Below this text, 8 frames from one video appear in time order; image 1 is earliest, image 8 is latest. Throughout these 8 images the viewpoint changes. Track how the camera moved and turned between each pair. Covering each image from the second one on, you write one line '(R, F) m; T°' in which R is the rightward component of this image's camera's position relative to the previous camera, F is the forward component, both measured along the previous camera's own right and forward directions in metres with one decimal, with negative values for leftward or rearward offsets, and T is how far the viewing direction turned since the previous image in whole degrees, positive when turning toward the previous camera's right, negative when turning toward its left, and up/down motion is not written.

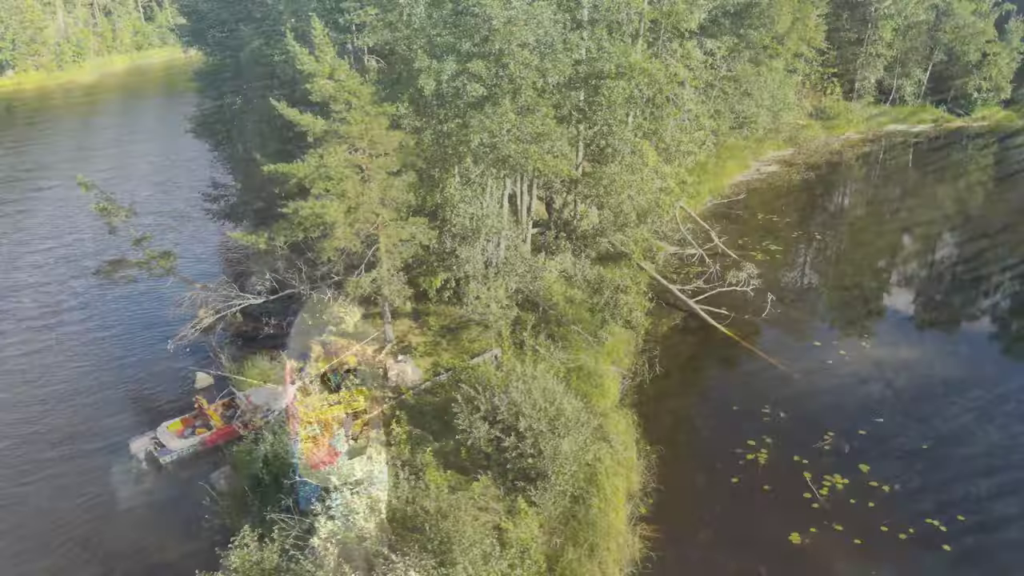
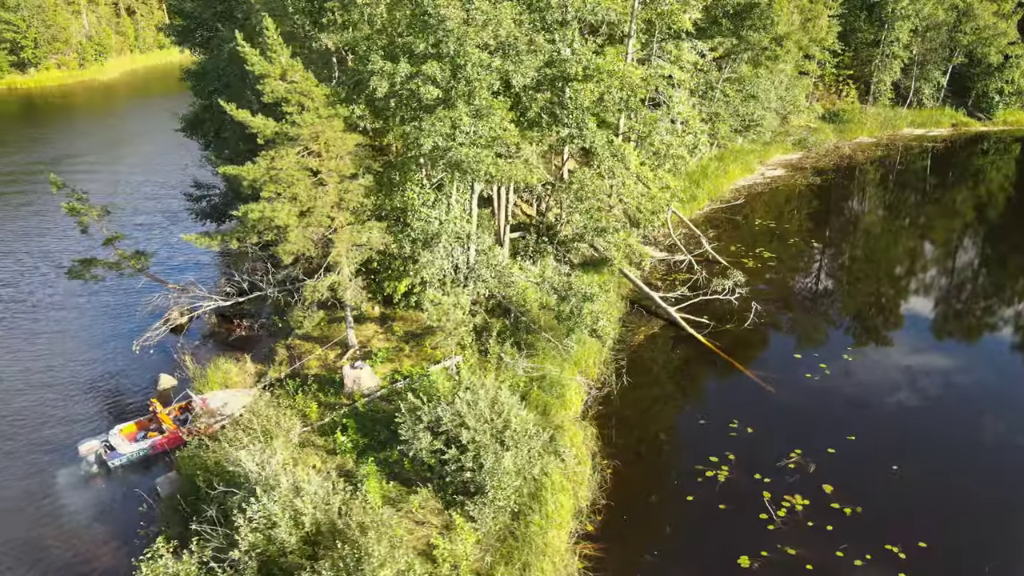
(+1.5, +0.4) m; -2°
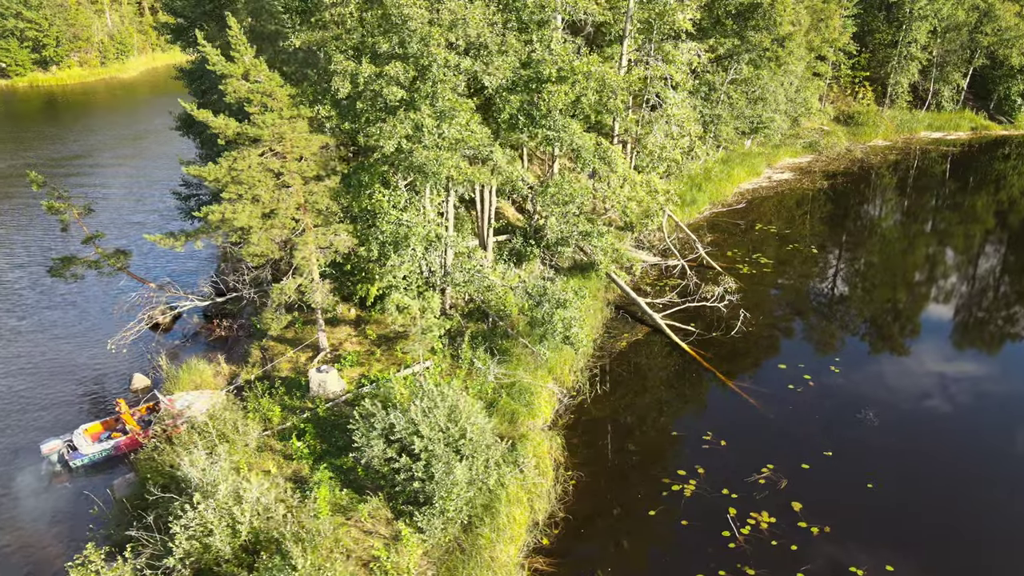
(+1.3, +0.4) m; -2°
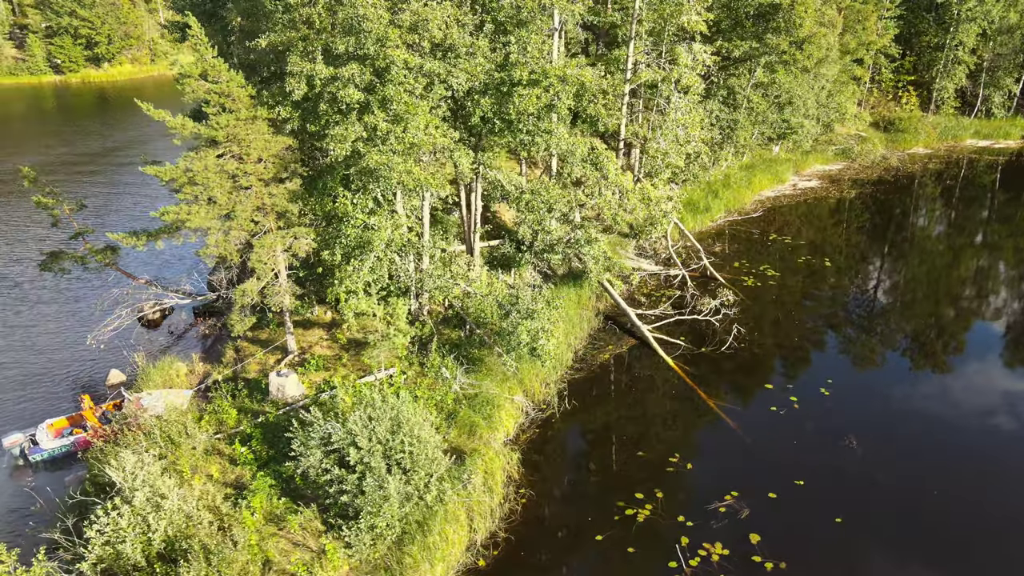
(+1.9, +0.6) m; -4°
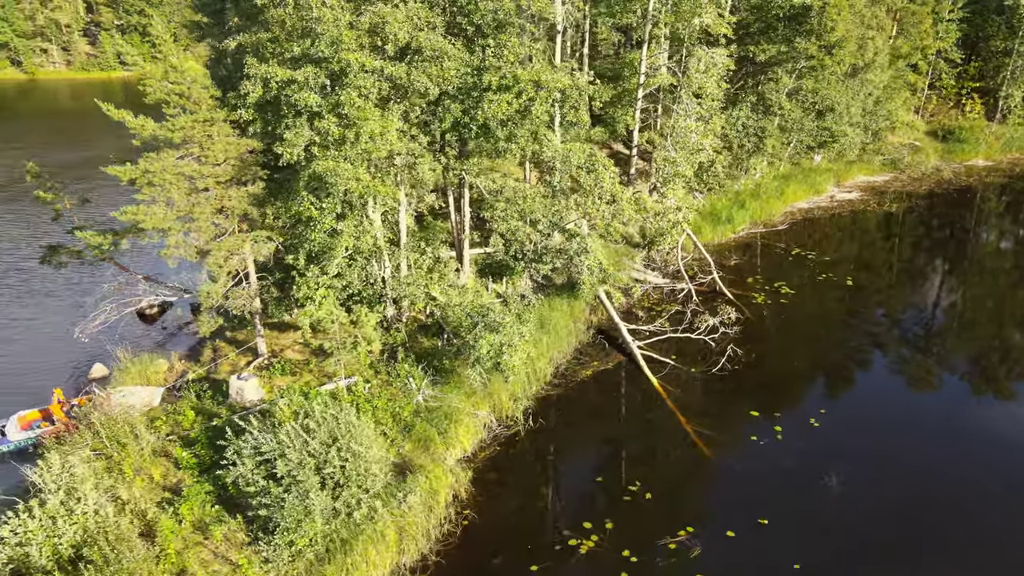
(+2.2, +0.7) m; -5°
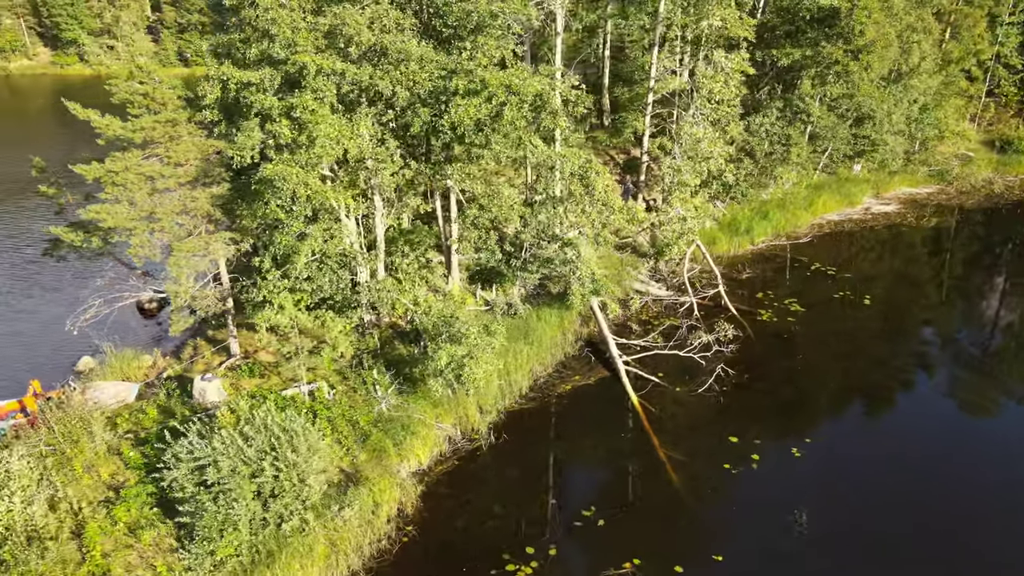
(+2.1, +0.6) m; -5°
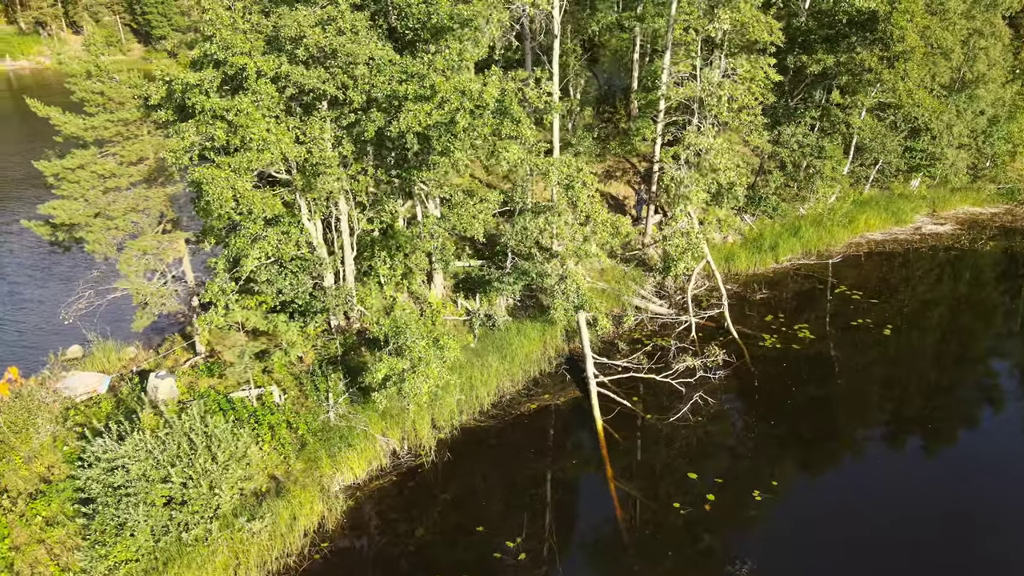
(+2.8, +0.9) m; -6°
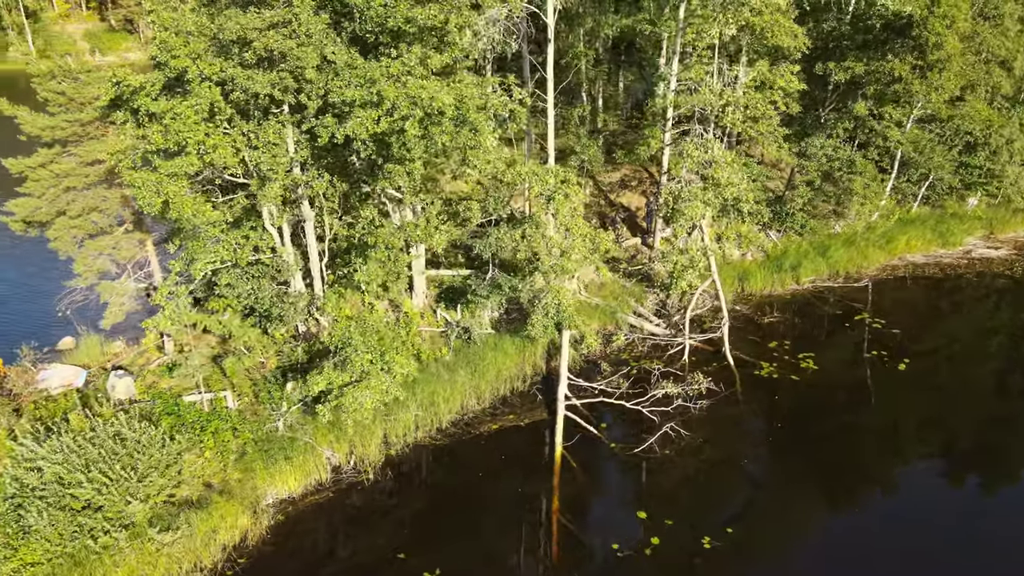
(+2.6, +0.9) m; -6°
